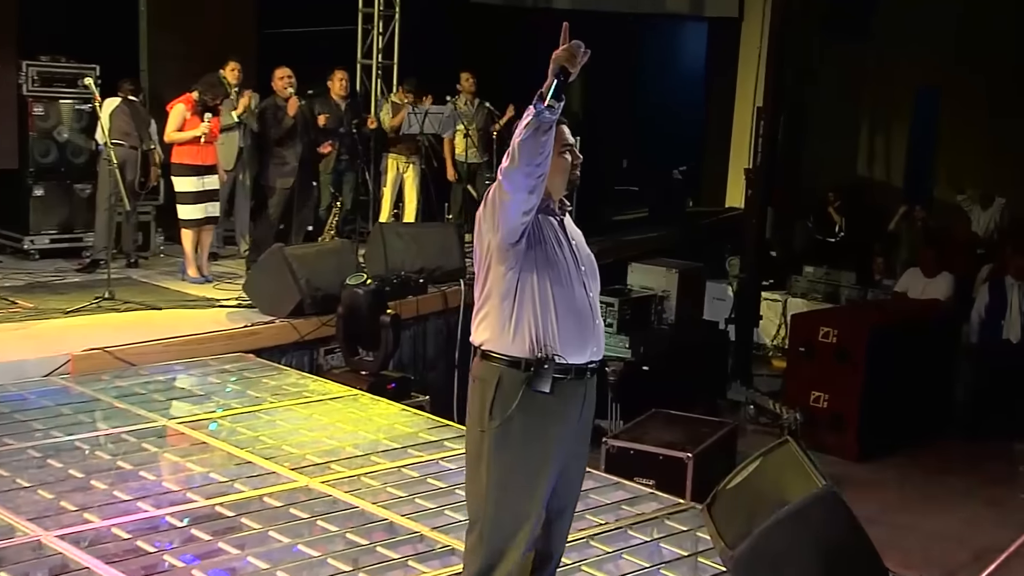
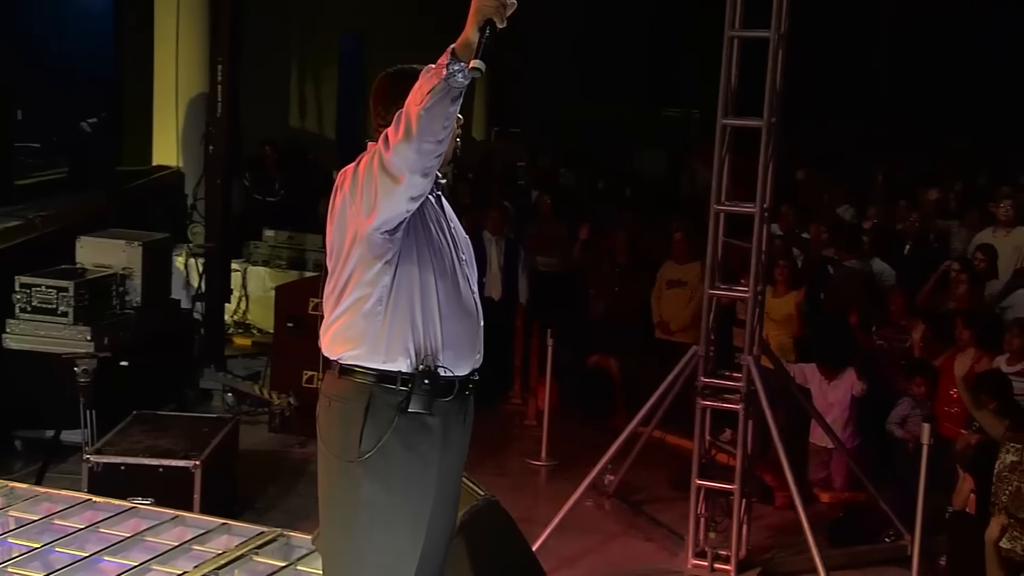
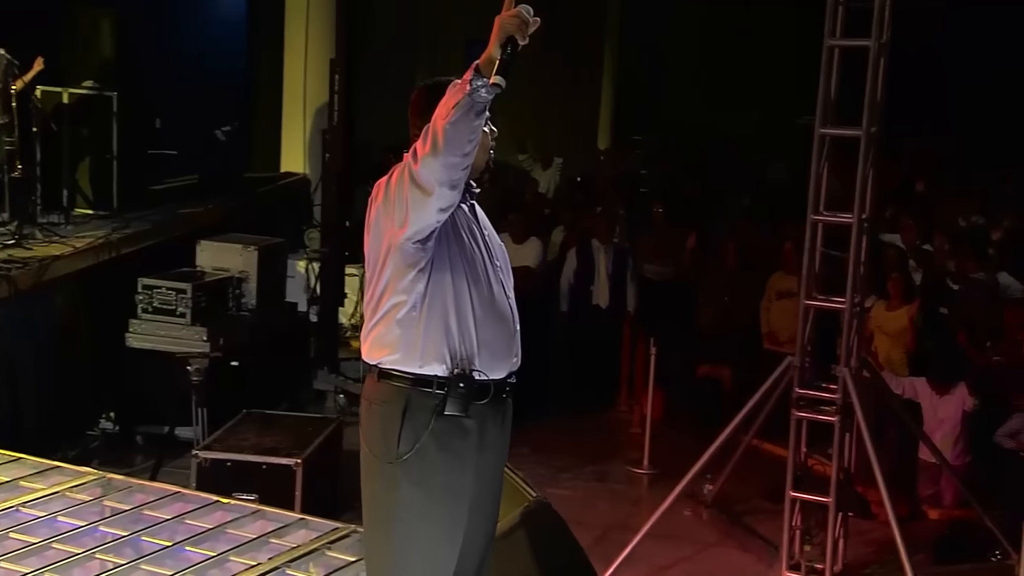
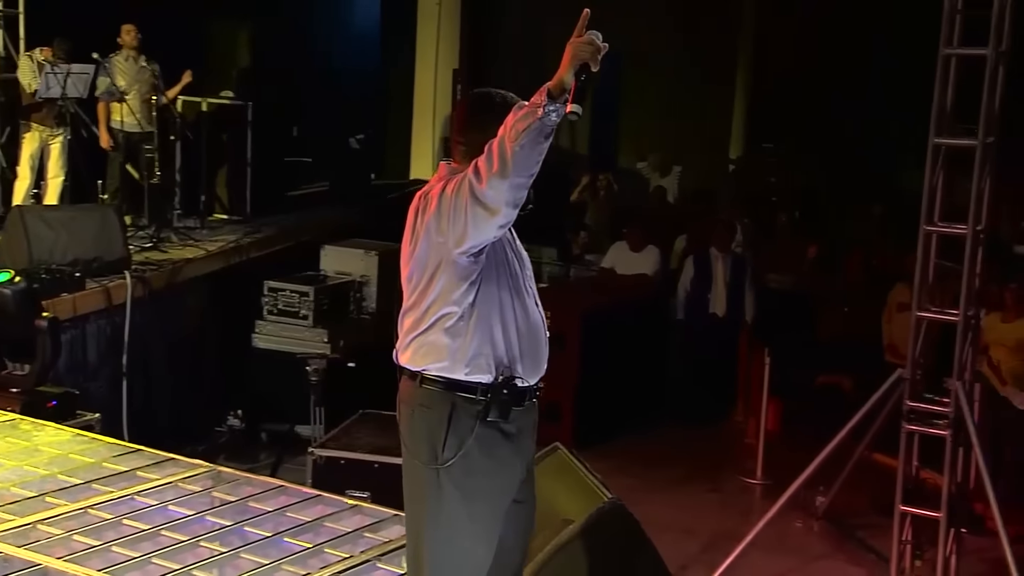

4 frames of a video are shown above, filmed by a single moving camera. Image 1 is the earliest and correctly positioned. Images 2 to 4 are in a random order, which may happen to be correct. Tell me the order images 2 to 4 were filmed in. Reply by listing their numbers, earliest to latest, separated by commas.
4, 3, 2
